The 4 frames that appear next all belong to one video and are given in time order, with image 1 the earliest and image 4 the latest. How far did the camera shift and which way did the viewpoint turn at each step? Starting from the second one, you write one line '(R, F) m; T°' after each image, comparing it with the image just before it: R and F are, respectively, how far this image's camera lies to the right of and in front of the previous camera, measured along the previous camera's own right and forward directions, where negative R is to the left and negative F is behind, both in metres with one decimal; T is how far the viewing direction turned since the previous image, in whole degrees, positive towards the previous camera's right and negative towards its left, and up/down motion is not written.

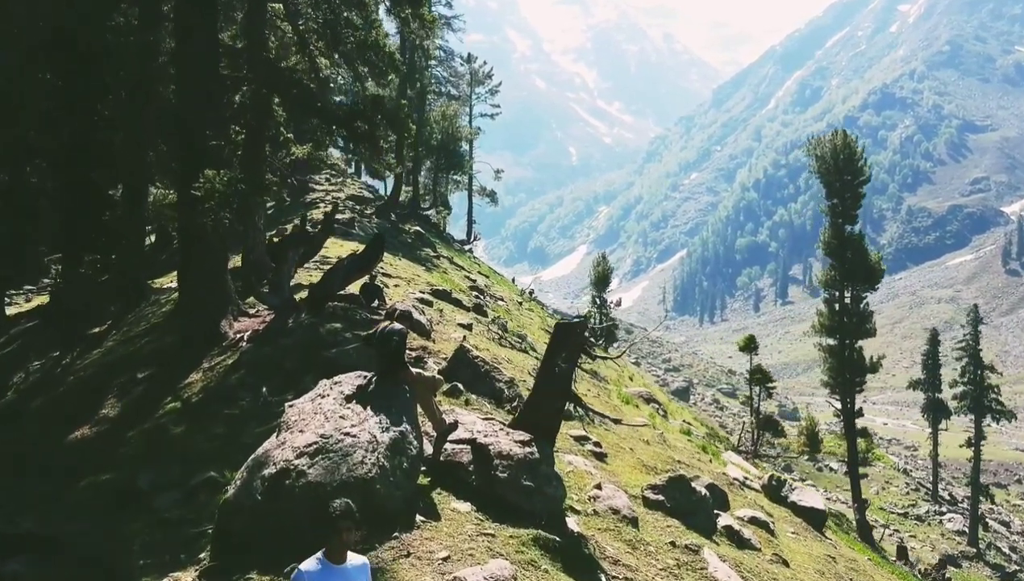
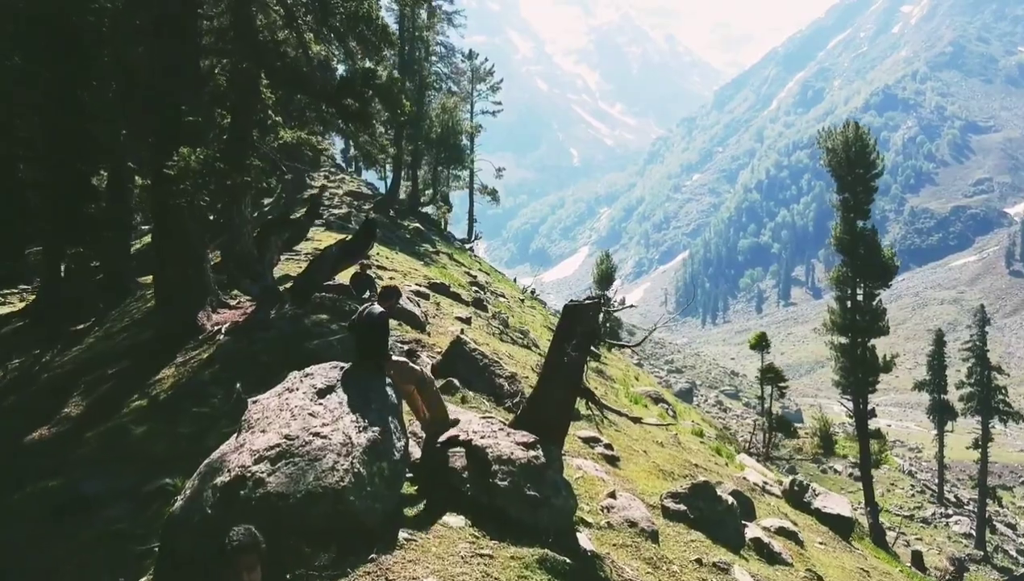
(0.0, +1.0) m; 0°
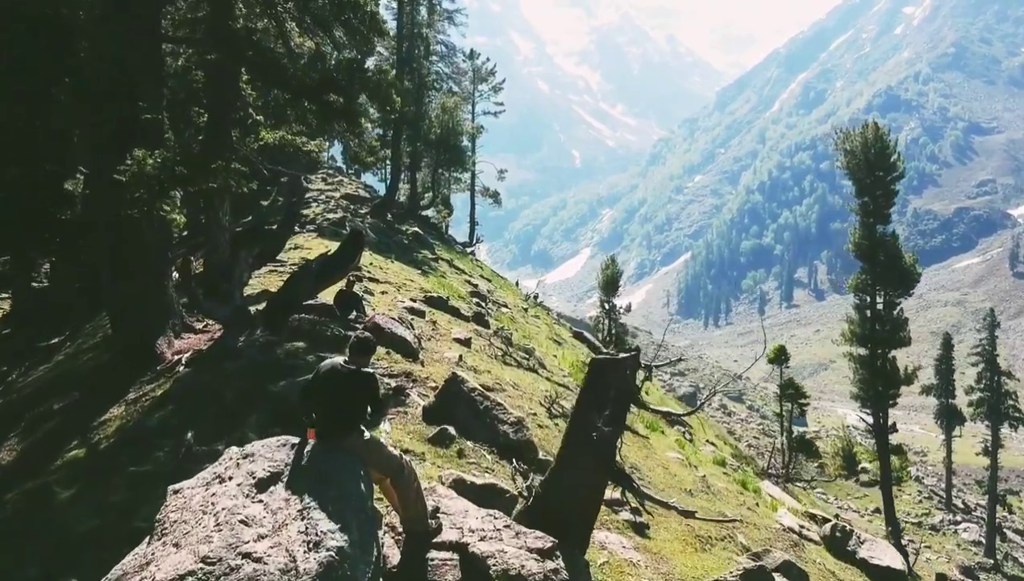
(0.0, +1.4) m; 0°
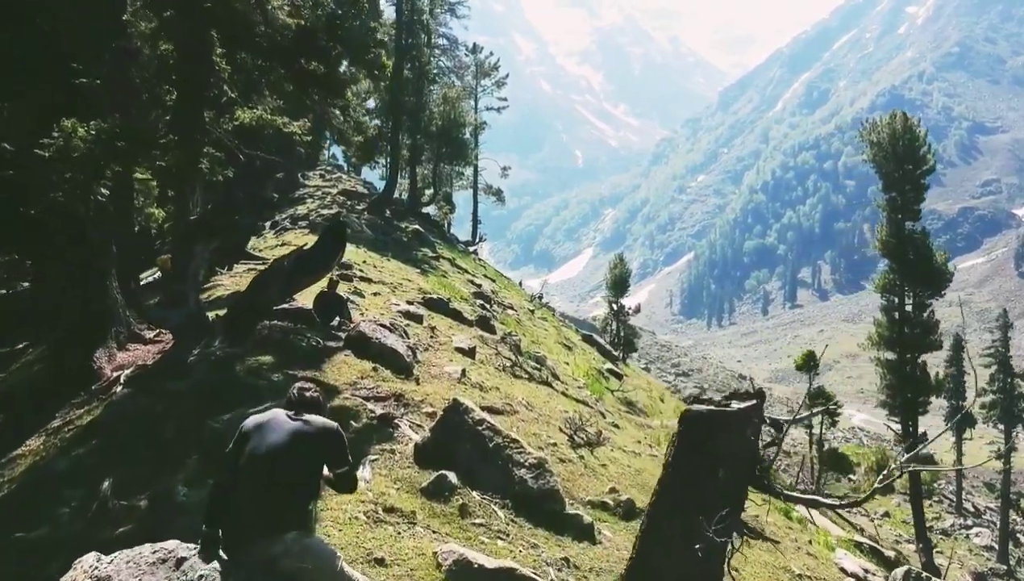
(-0.1, +1.7) m; 0°
